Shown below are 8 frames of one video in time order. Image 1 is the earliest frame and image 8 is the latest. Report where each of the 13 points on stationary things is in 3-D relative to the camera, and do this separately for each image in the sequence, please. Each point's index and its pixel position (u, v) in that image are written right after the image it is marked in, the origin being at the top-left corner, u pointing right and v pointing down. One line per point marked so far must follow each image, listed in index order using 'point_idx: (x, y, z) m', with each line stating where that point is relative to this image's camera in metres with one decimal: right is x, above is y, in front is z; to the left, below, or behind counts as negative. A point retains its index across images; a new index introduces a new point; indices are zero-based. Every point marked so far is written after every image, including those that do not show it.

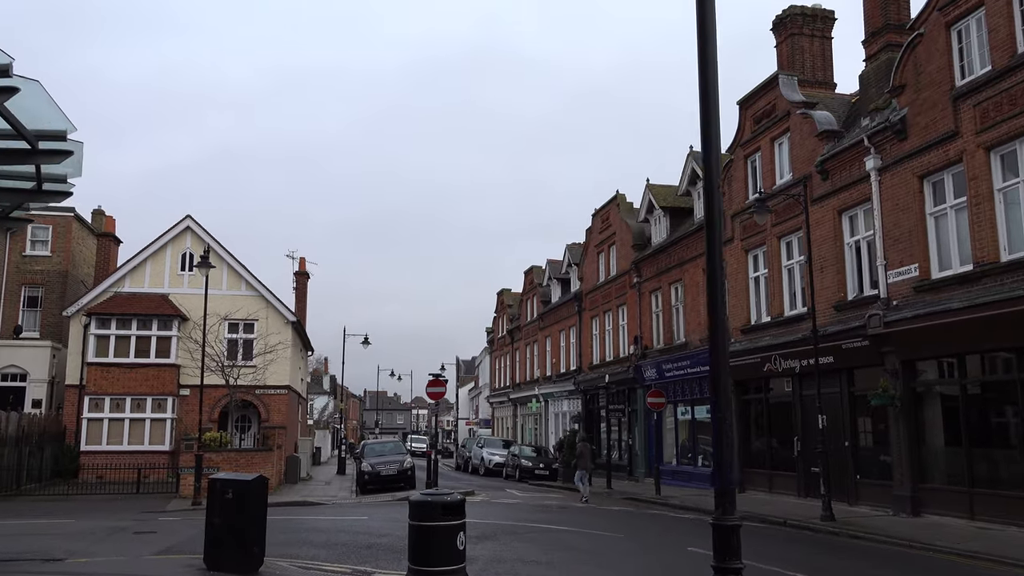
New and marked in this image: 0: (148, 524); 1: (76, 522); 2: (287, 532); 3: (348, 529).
0: (-6.6, -4.3, +15.3) m
1: (-8.4, -4.5, +16.3) m
2: (-3.7, -4.1, +14.1) m
3: (-2.8, -4.1, +14.3) m
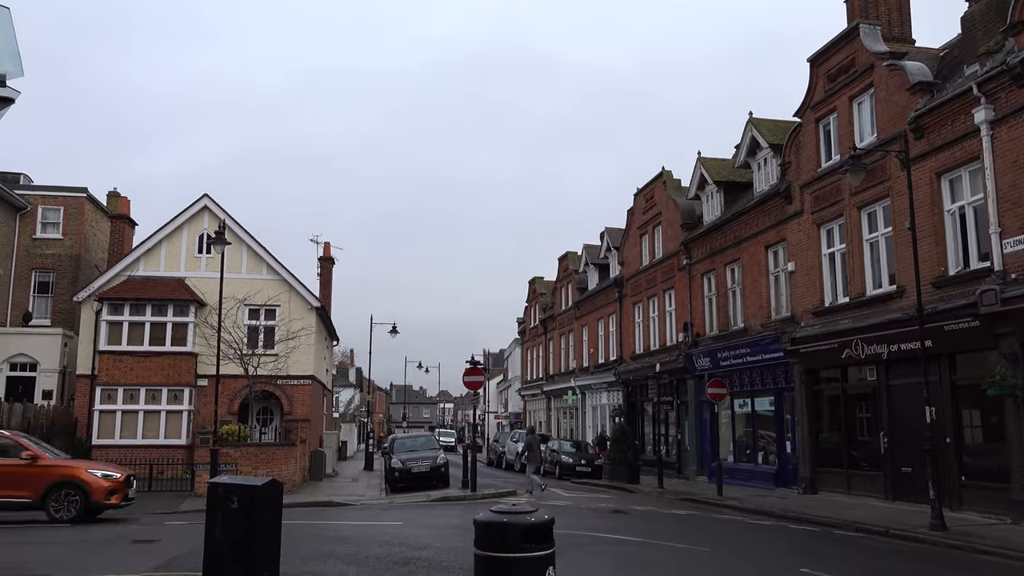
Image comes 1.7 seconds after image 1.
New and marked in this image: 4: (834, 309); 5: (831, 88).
0: (-5.7, -3.8, +13.4) m
1: (-7.5, -4.1, +14.5) m
2: (-2.9, -3.6, +12.1) m
3: (-1.9, -3.6, +12.3) m
4: (+7.4, -0.5, +19.4) m
5: (+7.4, +4.7, +19.7) m
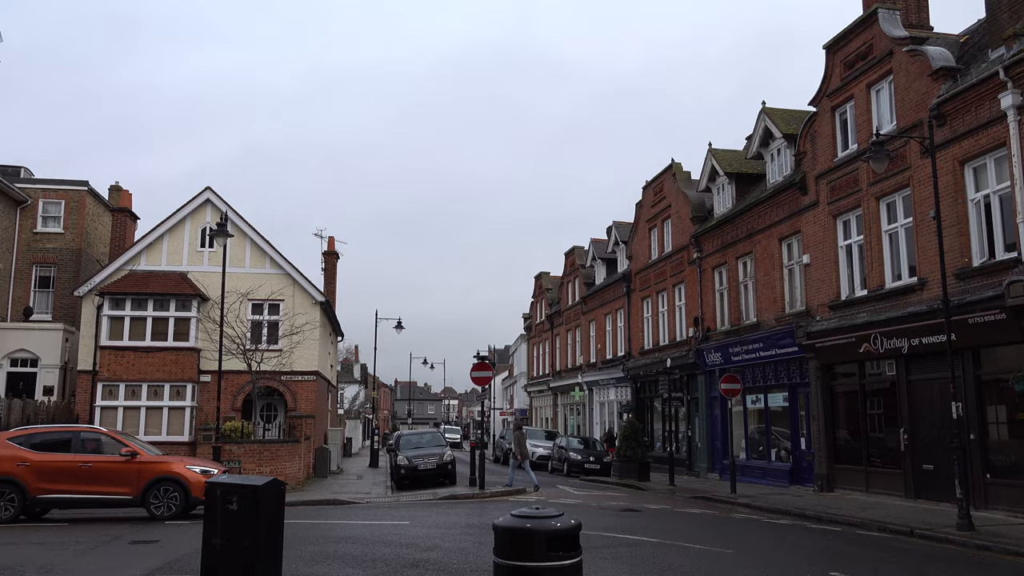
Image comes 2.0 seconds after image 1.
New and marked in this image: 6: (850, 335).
0: (-5.6, -3.7, +13.0) m
1: (-7.3, -4.0, +14.1) m
2: (-2.7, -3.5, +11.6) m
3: (-1.7, -3.5, +11.8) m
4: (+7.6, -0.3, +18.9) m
5: (+7.6, +4.8, +19.2) m
6: (+7.4, -1.0, +18.5) m
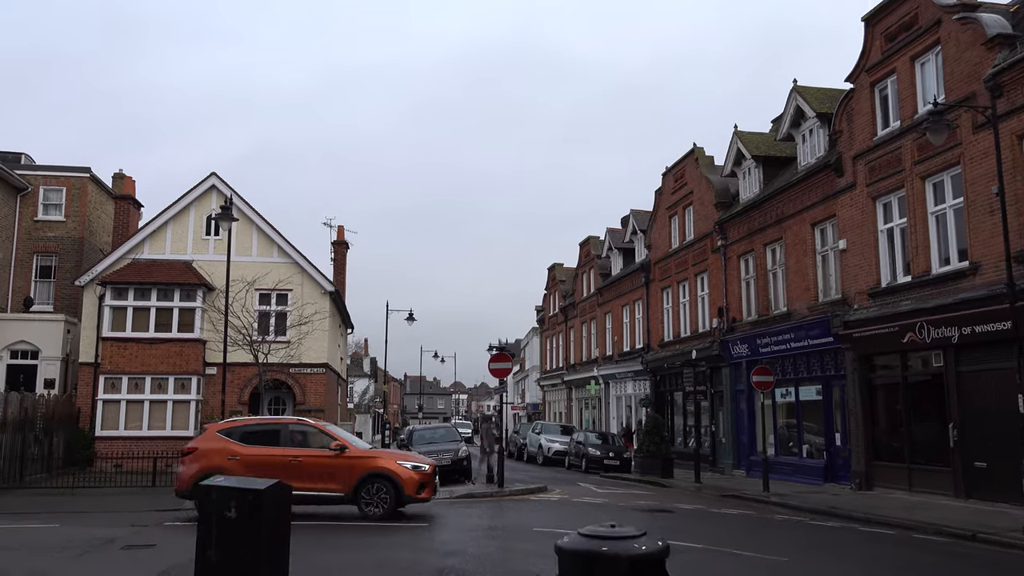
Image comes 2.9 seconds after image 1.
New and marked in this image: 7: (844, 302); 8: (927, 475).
0: (-5.2, -3.5, +12.0) m
1: (-6.9, -3.7, +13.1) m
2: (-2.4, -3.3, +10.6) m
3: (-1.4, -3.3, +10.8) m
4: (+8.0, 0.0, +17.8) m
5: (+8.1, +5.1, +18.0) m
6: (+7.8, -0.7, +17.4) m
7: (+7.7, -0.3, +19.6) m
8: (+8.3, -3.7, +16.9) m
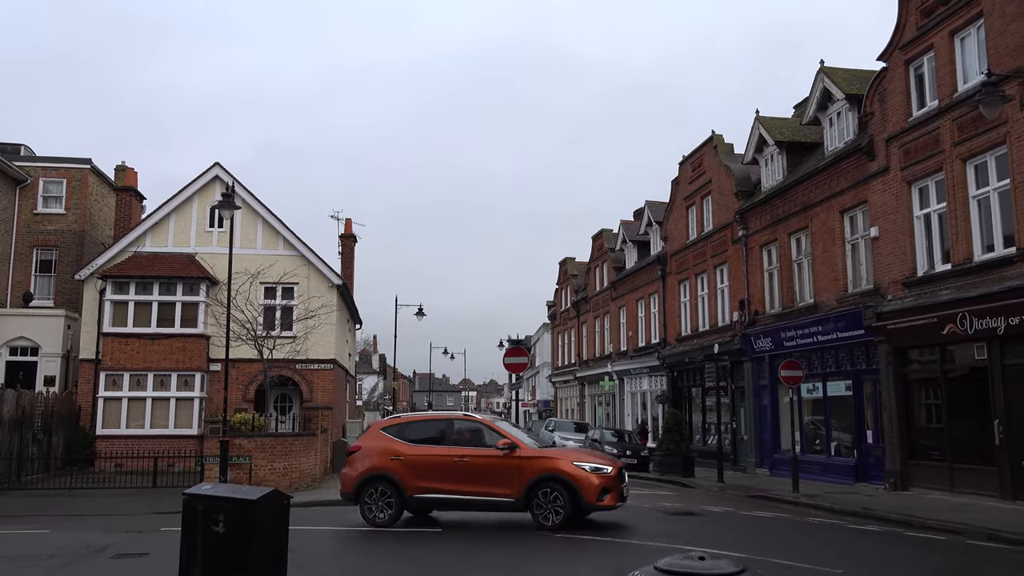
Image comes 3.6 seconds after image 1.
0: (-4.9, -3.3, +11.2) m
1: (-6.6, -3.6, +12.3) m
2: (-2.1, -3.1, +9.8) m
3: (-1.1, -3.1, +10.0) m
4: (+8.4, +0.2, +16.9) m
5: (+8.4, +5.3, +17.1) m
6: (+8.1, -0.5, +16.4) m
7: (+8.0, -0.1, +18.6) m
8: (+8.6, -3.5, +16.0) m
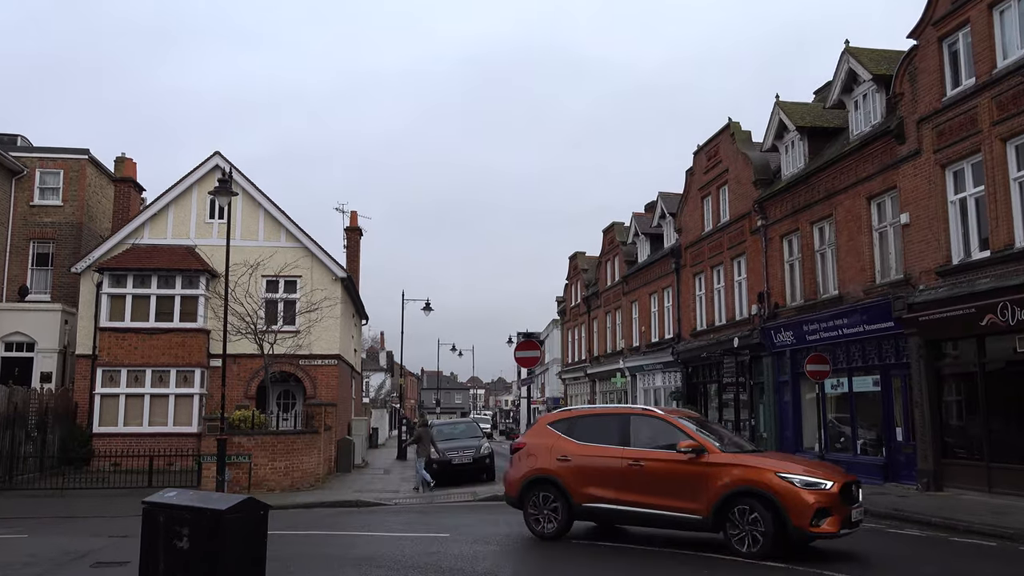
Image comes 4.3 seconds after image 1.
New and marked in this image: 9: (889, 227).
0: (-4.7, -3.2, +10.4) m
1: (-6.5, -3.4, +11.5) m
2: (-1.9, -2.9, +8.9) m
3: (-0.9, -2.9, +9.1) m
4: (+8.6, +0.4, +15.9) m
5: (+8.6, +5.6, +16.1) m
6: (+8.4, -0.3, +15.5) m
7: (+8.3, +0.1, +17.7) m
8: (+8.8, -3.3, +15.0) m
9: (+8.4, +1.4, +18.8) m
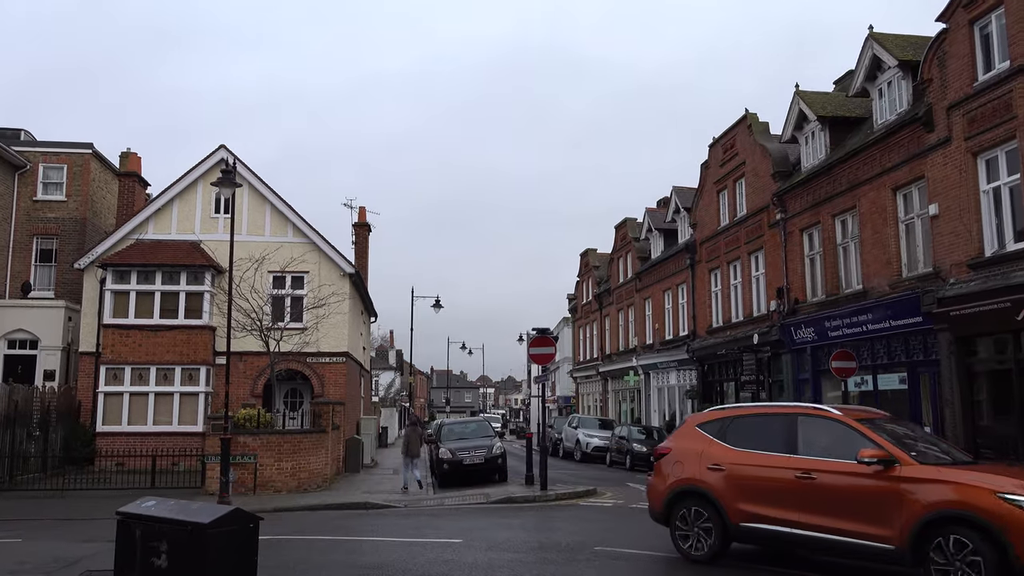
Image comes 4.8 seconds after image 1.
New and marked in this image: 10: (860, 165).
0: (-4.5, -3.1, +9.8) m
1: (-6.2, -3.3, +11.0) m
2: (-1.8, -2.8, +8.4) m
3: (-0.8, -2.8, +8.5) m
4: (+8.8, +0.5, +15.2) m
5: (+8.8, +5.7, +15.4) m
6: (+8.6, -0.2, +14.8) m
7: (+8.5, +0.2, +17.0) m
8: (+9.1, -3.2, +14.3) m
9: (+8.6, +1.5, +18.1) m
10: (+8.2, +2.9, +19.9) m
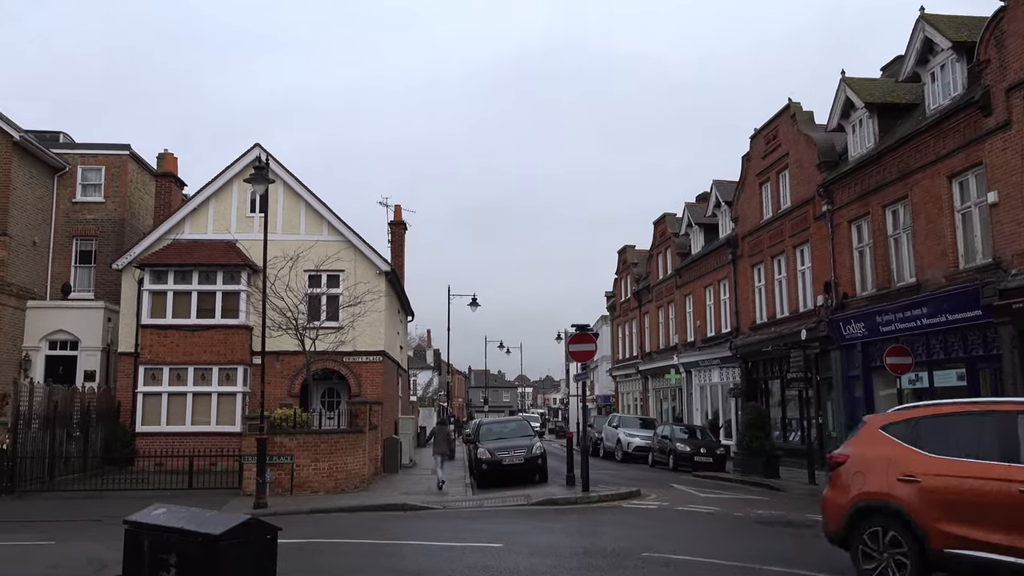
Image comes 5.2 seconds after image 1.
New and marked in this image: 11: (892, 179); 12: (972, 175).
0: (-4.1, -3.0, +9.6) m
1: (-5.7, -3.3, +10.8) m
2: (-1.4, -2.8, +8.0) m
3: (-0.4, -2.8, +8.1) m
4: (+9.5, +0.7, +14.4) m
5: (+9.4, +5.8, +14.6) m
6: (+9.3, 0.0, +14.0) m
7: (+9.3, +0.4, +16.2) m
8: (+9.7, -3.0, +13.5) m
9: (+9.4, +1.7, +17.2) m
10: (+9.0, +3.1, +19.1) m
11: (+8.9, +2.6, +19.9) m
12: (+9.4, +2.3, +17.4) m
